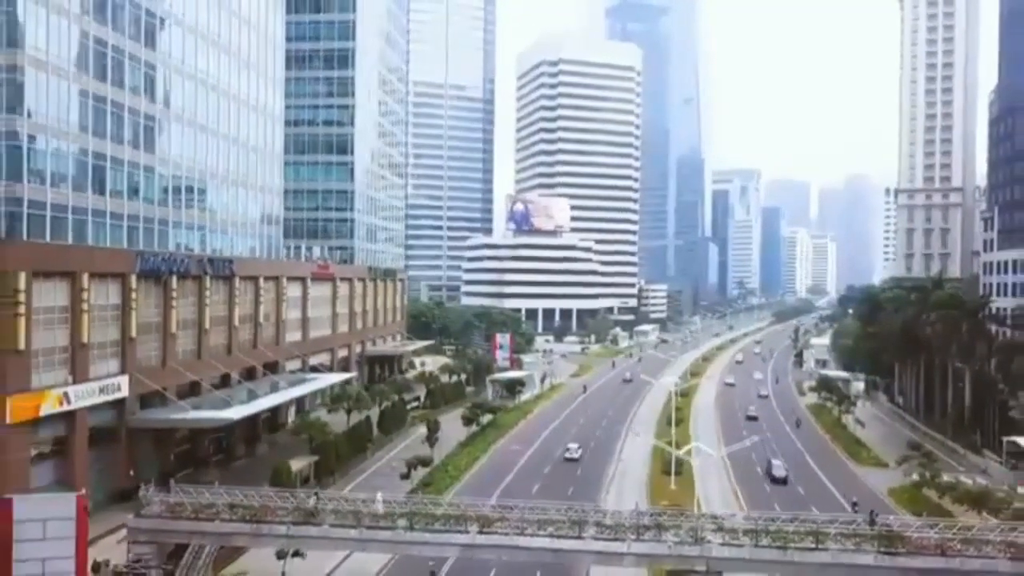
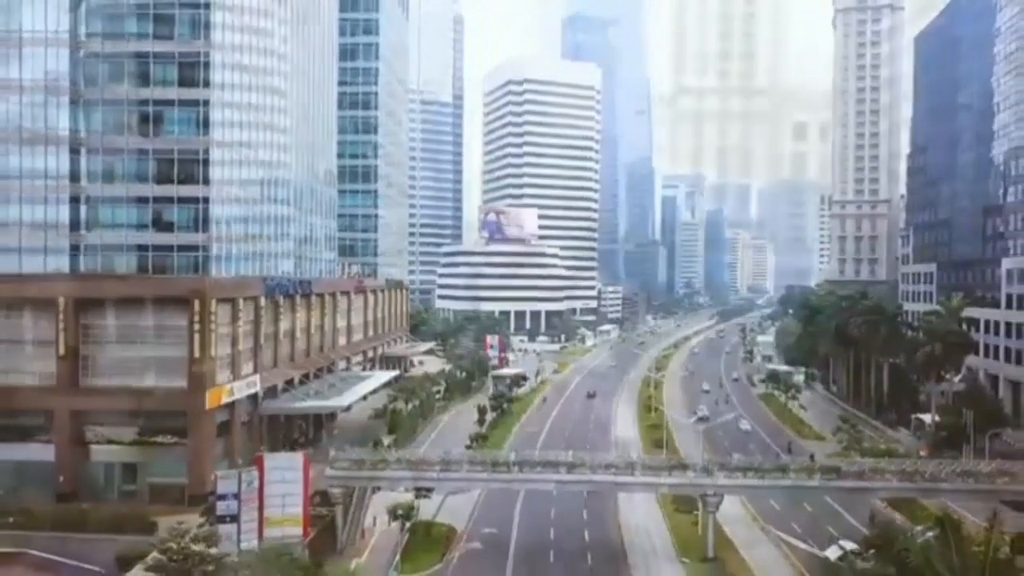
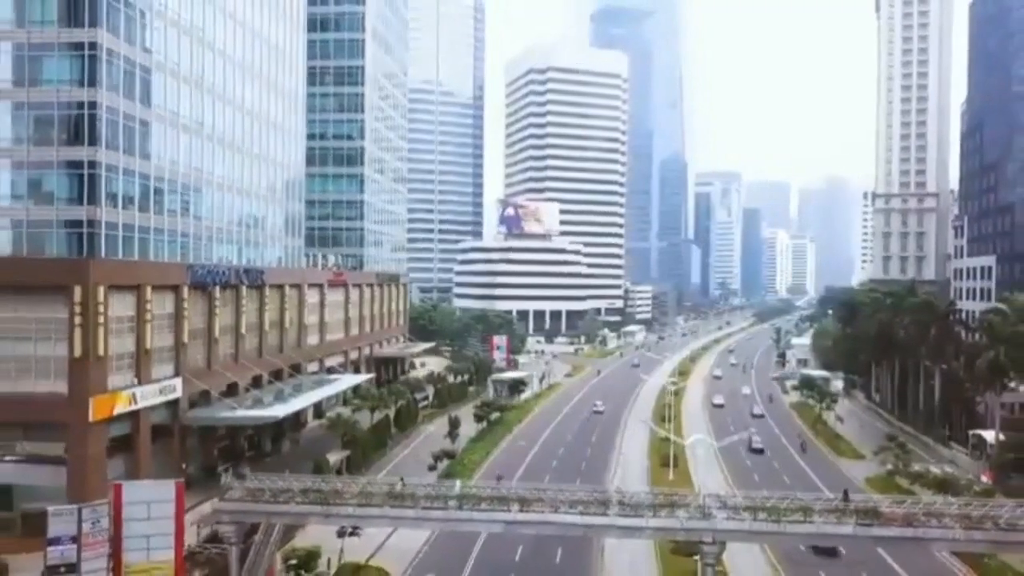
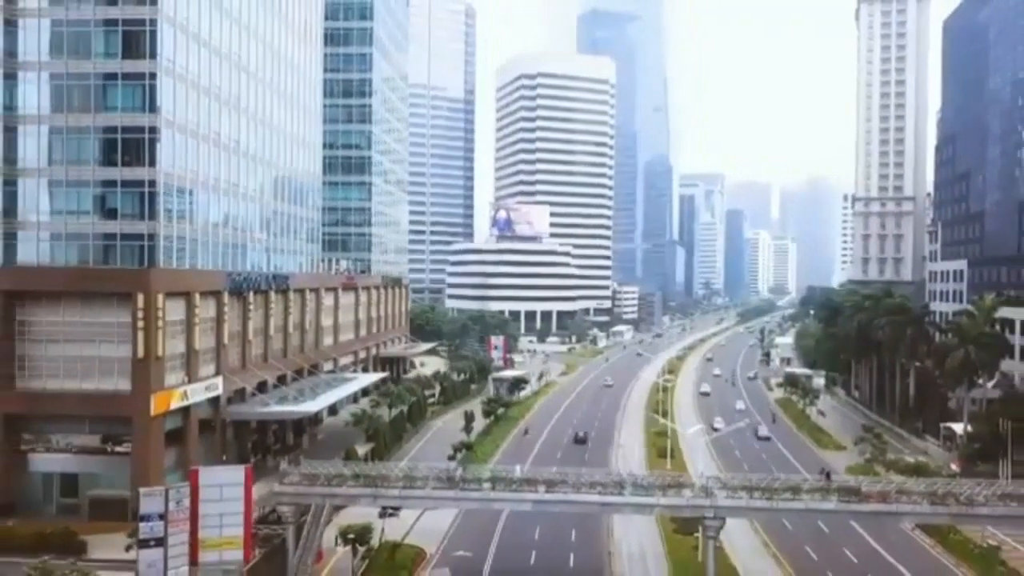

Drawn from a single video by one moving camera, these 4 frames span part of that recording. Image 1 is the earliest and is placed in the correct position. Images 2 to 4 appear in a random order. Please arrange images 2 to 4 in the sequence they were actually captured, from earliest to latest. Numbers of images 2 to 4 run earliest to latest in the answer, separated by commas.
3, 4, 2
